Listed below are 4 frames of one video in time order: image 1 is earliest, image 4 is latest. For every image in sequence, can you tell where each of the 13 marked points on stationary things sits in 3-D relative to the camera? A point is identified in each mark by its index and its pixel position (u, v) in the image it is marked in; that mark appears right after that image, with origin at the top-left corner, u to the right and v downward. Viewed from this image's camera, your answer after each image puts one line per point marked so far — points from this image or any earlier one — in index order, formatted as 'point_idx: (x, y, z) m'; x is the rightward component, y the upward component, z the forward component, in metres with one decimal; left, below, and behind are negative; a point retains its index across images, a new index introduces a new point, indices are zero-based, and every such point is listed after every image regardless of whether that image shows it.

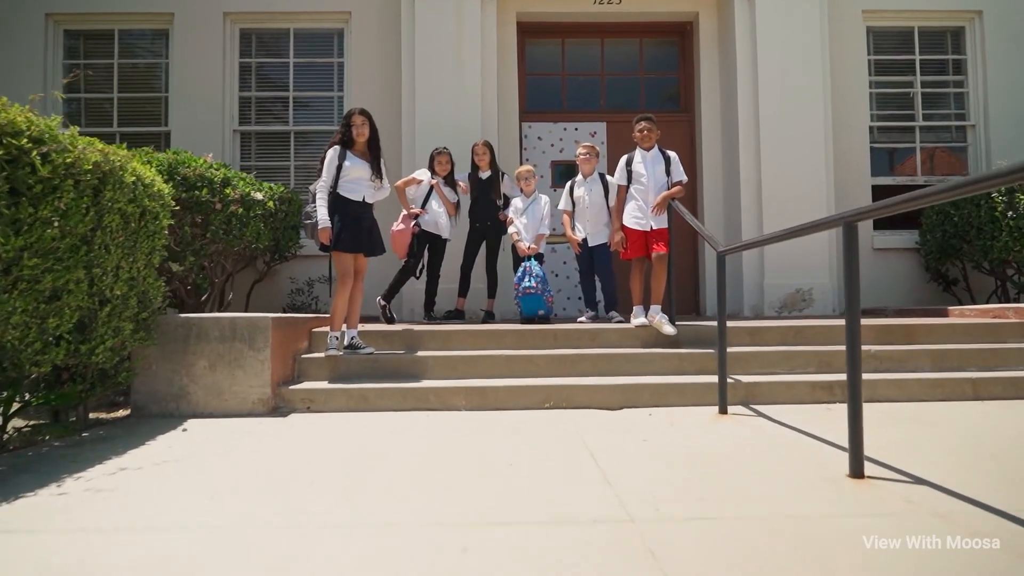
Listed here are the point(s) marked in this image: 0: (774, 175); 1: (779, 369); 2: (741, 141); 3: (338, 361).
0: (+2.8, +1.2, +7.8) m
1: (+1.8, -0.6, +5.0) m
2: (+2.5, +1.6, +8.0) m
3: (-1.2, -0.5, +4.9) m
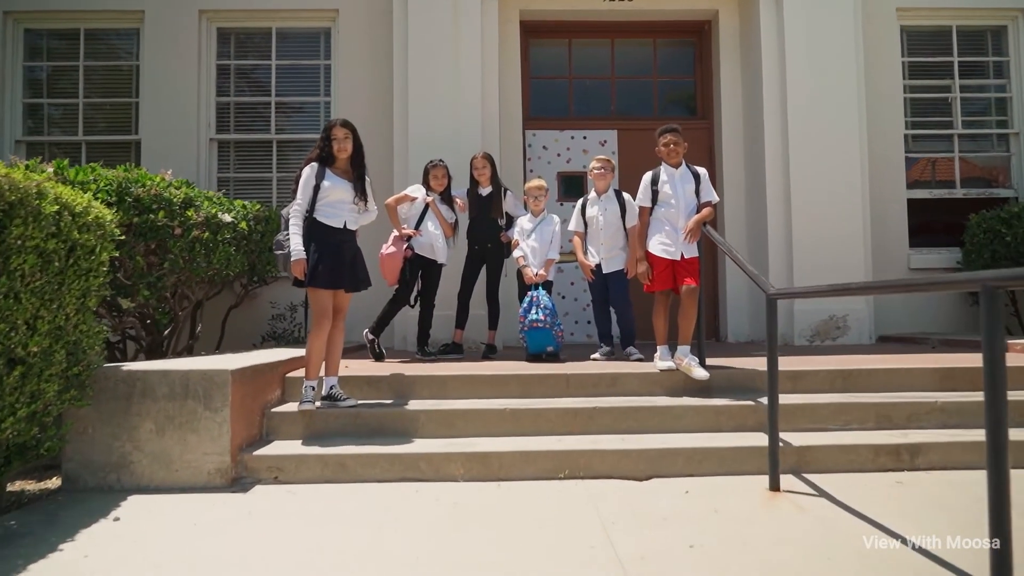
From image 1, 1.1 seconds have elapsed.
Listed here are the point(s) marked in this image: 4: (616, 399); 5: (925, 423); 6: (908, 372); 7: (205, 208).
0: (+2.9, +0.9, +7.1) m
1: (+1.9, -0.8, +4.3) m
2: (+2.5, +1.3, +7.3) m
3: (-1.1, -0.7, +4.2) m
4: (+0.6, -0.7, +4.5) m
5: (+2.4, -0.8, +4.3) m
6: (+2.6, -0.5, +4.7) m
7: (-2.1, +0.5, +5.0) m
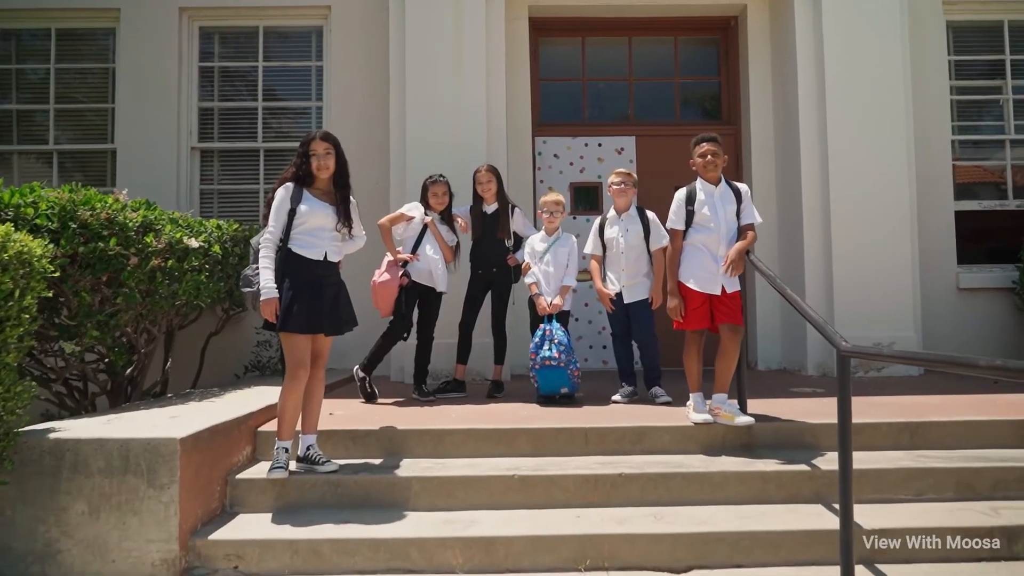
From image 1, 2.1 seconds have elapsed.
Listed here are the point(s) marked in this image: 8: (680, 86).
0: (+2.9, +0.7, +6.4) m
1: (+1.9, -1.0, +3.6) m
2: (+2.6, +1.1, +6.6) m
3: (-1.1, -1.0, +3.5) m
4: (+0.7, -0.9, +3.9) m
5: (+2.5, -1.0, +3.6) m
6: (+2.6, -0.8, +4.0) m
7: (-2.1, +0.3, +4.4) m
8: (+1.8, +2.1, +7.6) m
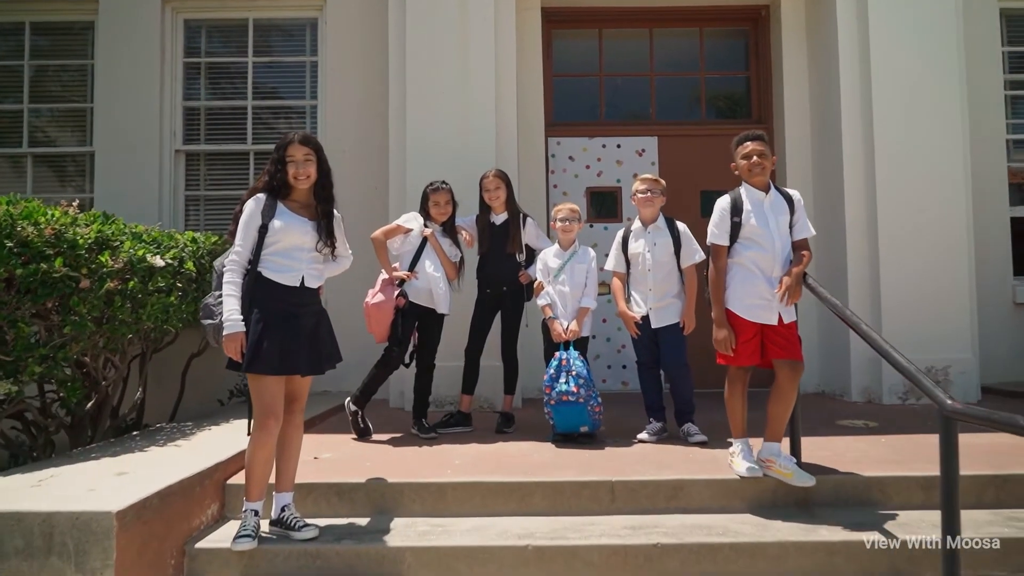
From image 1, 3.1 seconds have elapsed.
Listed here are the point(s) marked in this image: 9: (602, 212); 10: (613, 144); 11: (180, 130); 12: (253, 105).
0: (+3.0, +0.6, +5.8) m
1: (+2.0, -1.1, +3.0) m
2: (+2.7, +1.0, +5.9) m
3: (-1.0, -1.1, +3.0) m
4: (+0.8, -1.0, +3.2) m
5: (+2.5, -1.1, +3.0) m
6: (+2.7, -0.9, +3.4) m
7: (-2.0, +0.2, +3.8) m
8: (+1.9, +2.0, +7.0) m
9: (+0.8, +0.7, +6.8) m
10: (+0.9, +1.3, +6.8) m
11: (-3.1, +1.5, +6.7) m
12: (-2.4, +1.7, +6.8) m
